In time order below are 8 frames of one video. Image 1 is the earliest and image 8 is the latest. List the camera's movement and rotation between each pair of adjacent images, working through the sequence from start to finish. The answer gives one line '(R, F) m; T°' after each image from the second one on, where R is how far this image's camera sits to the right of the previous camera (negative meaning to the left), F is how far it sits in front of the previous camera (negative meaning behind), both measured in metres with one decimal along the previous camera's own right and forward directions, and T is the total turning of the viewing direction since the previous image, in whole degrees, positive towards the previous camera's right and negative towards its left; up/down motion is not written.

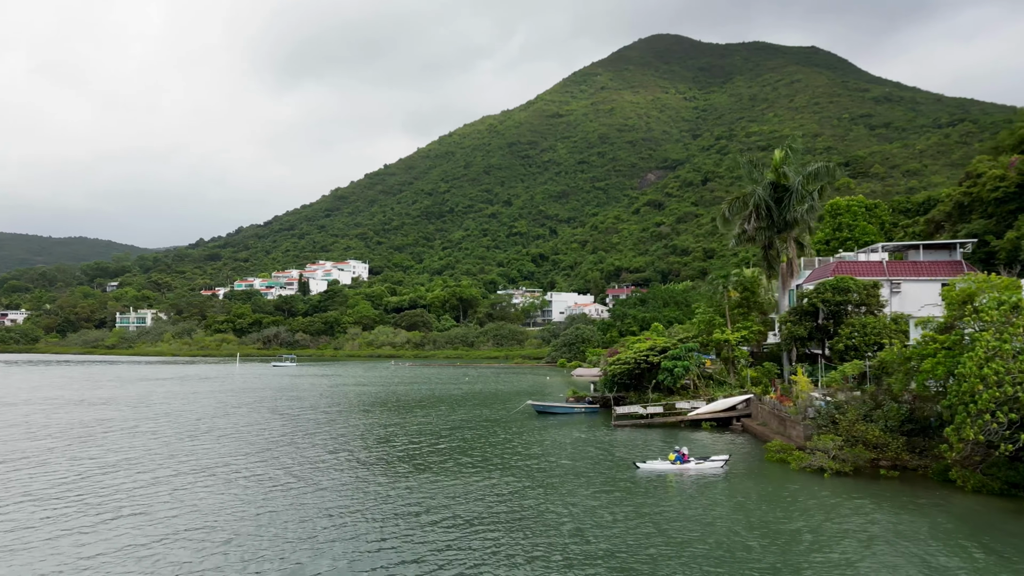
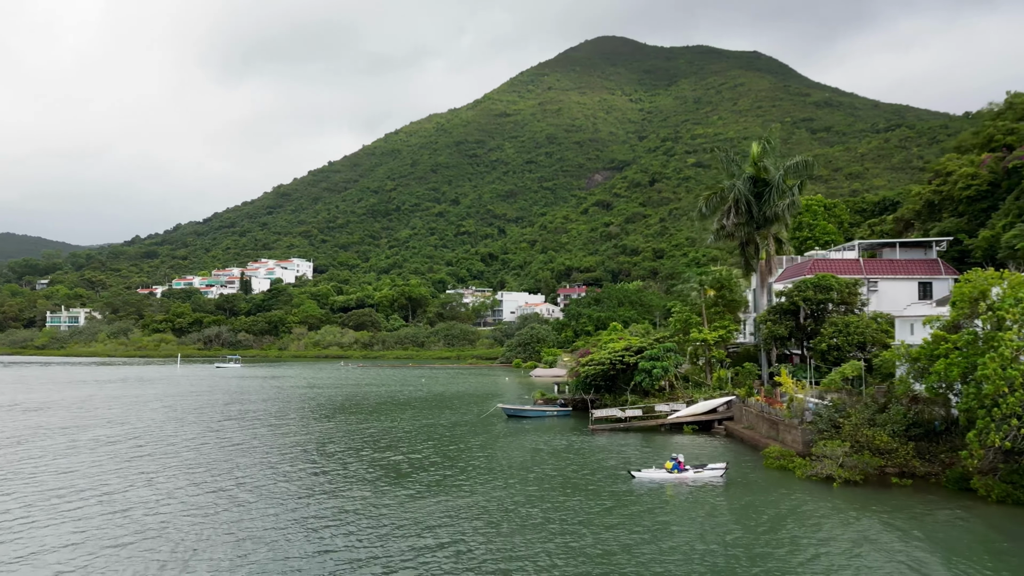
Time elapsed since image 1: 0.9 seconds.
(-1.3, +2.6) m; +4°
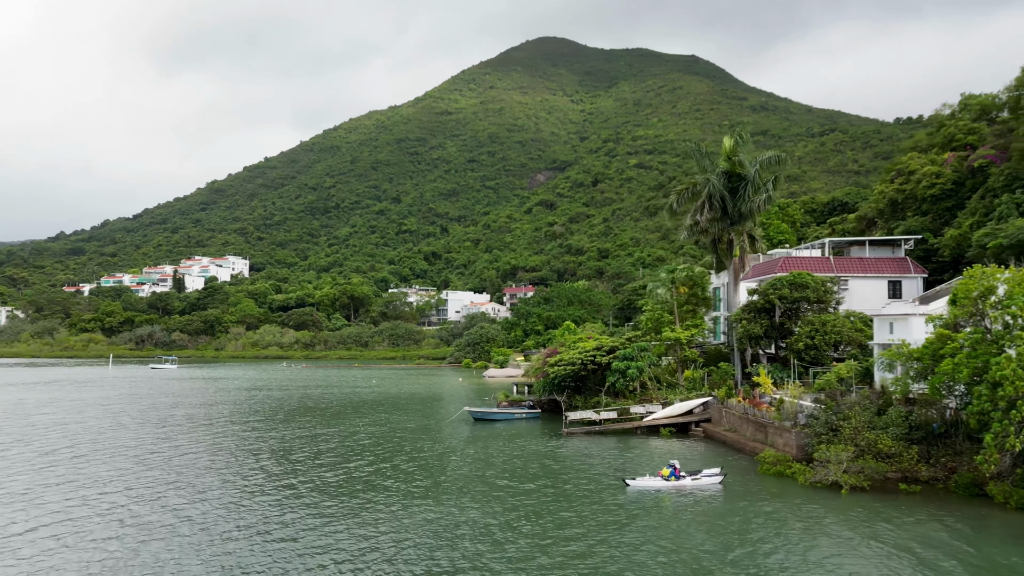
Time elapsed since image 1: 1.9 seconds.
(-1.5, +2.2) m; +4°
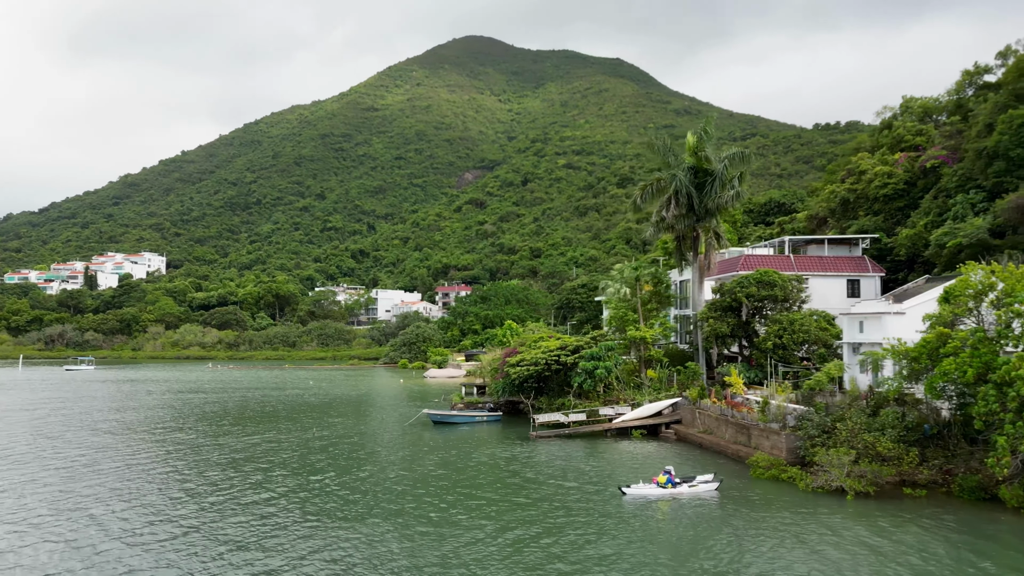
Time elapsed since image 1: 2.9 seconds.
(-1.9, +2.0) m; +5°
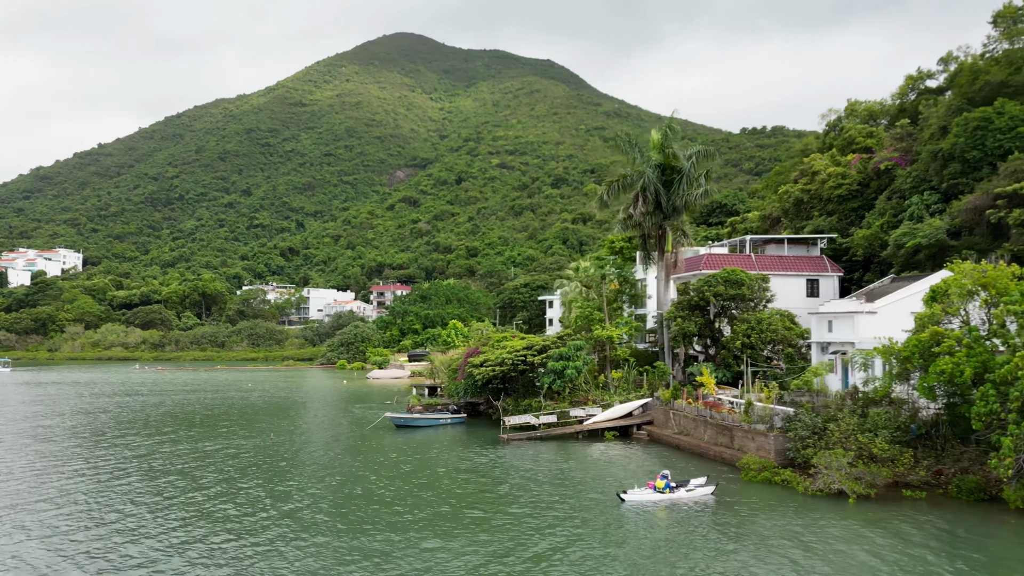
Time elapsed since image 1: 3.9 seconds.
(-1.8, +1.4) m; +5°
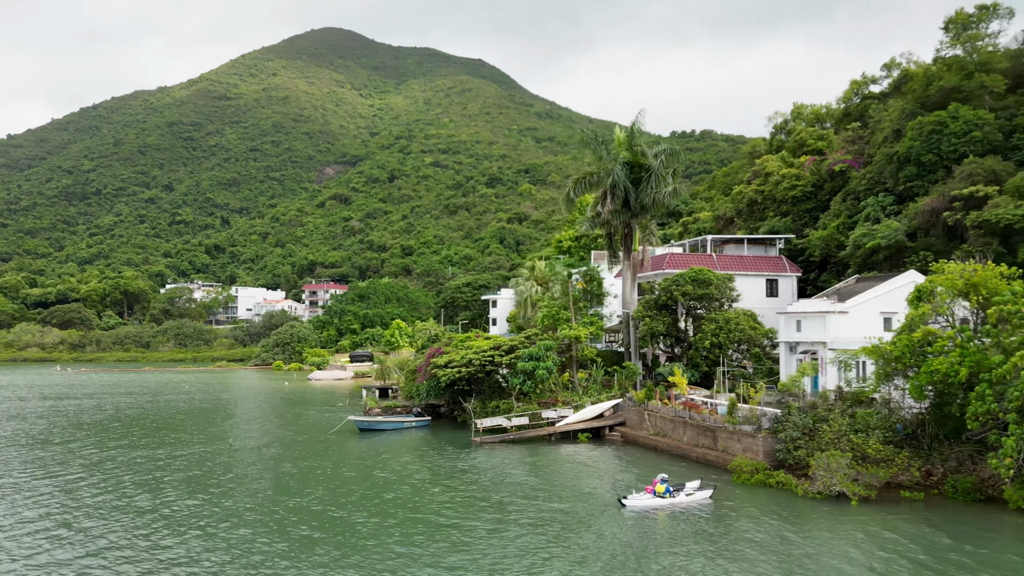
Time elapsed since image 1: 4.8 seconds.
(-1.9, +1.2) m; +5°
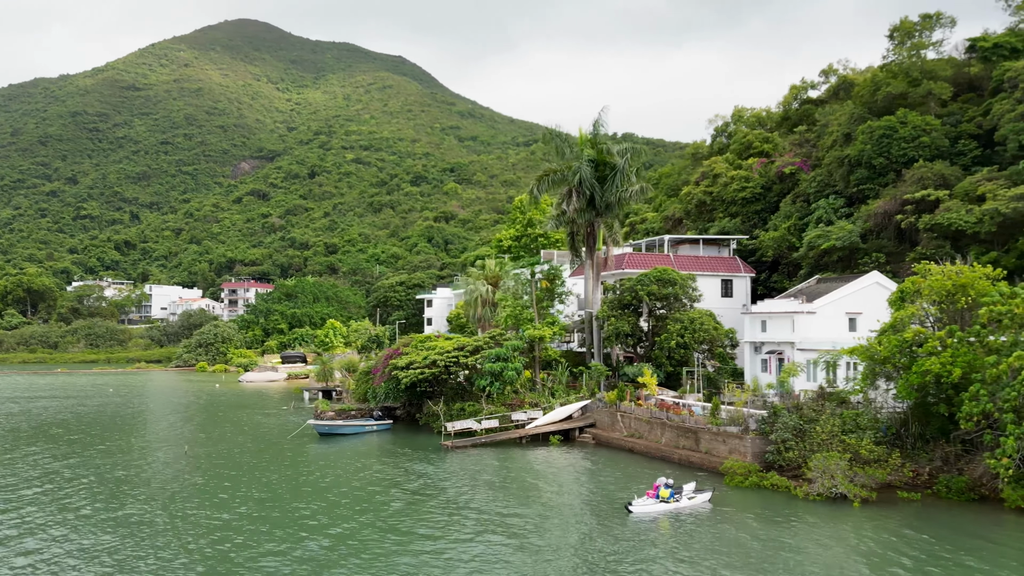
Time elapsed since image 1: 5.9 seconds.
(-2.2, +1.2) m; +6°
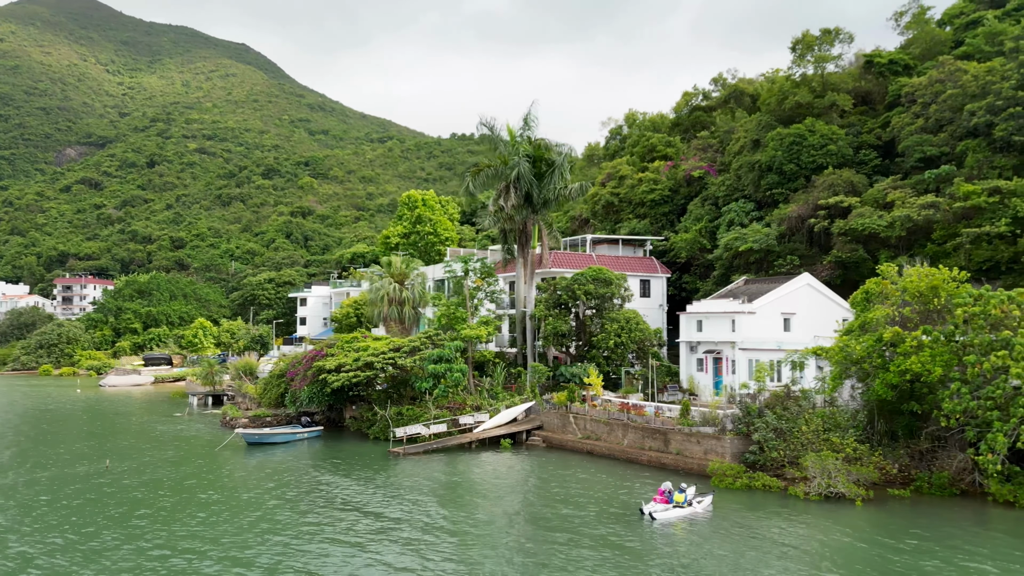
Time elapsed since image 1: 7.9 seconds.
(-4.2, +1.9) m; +10°
